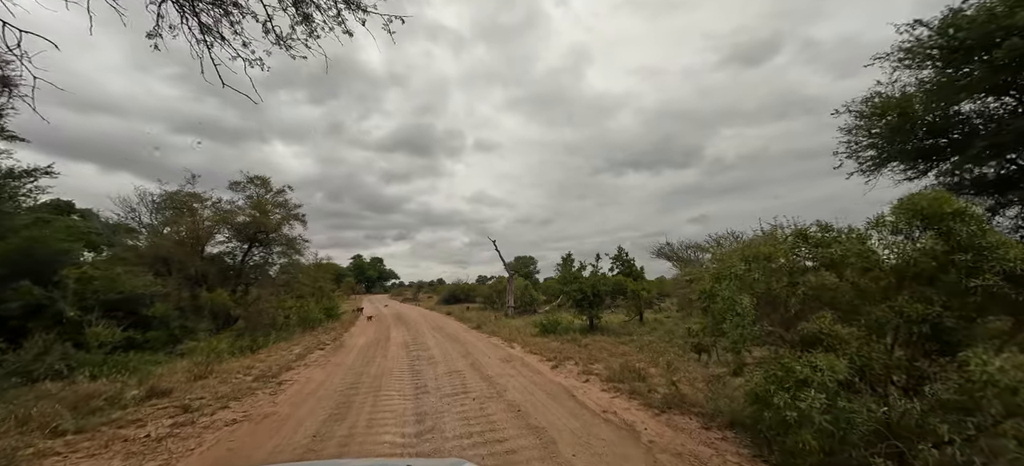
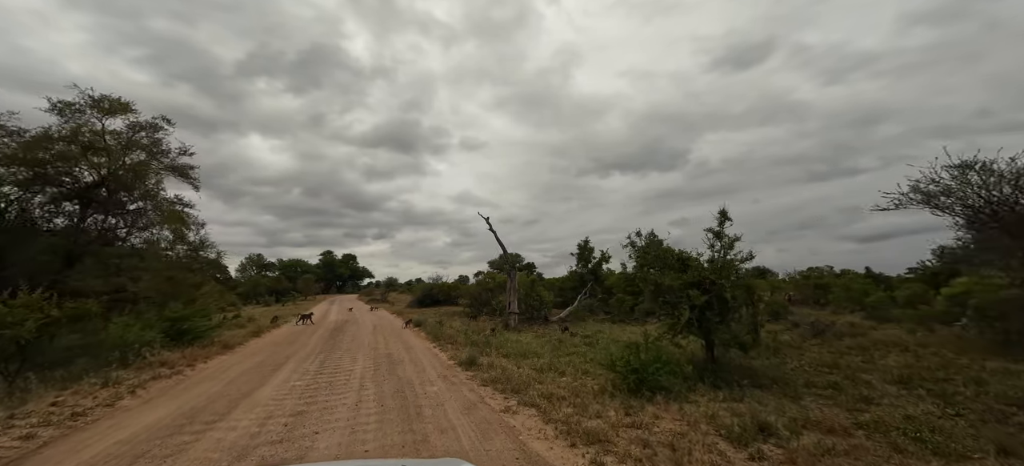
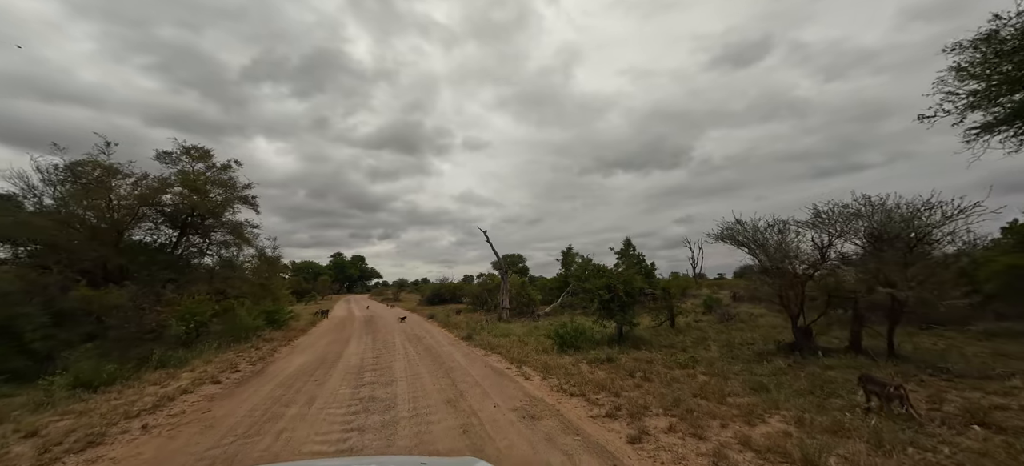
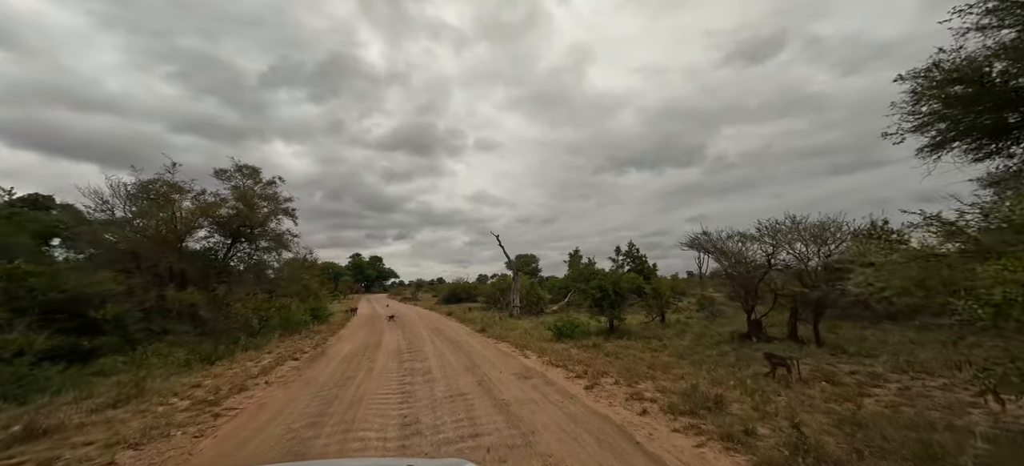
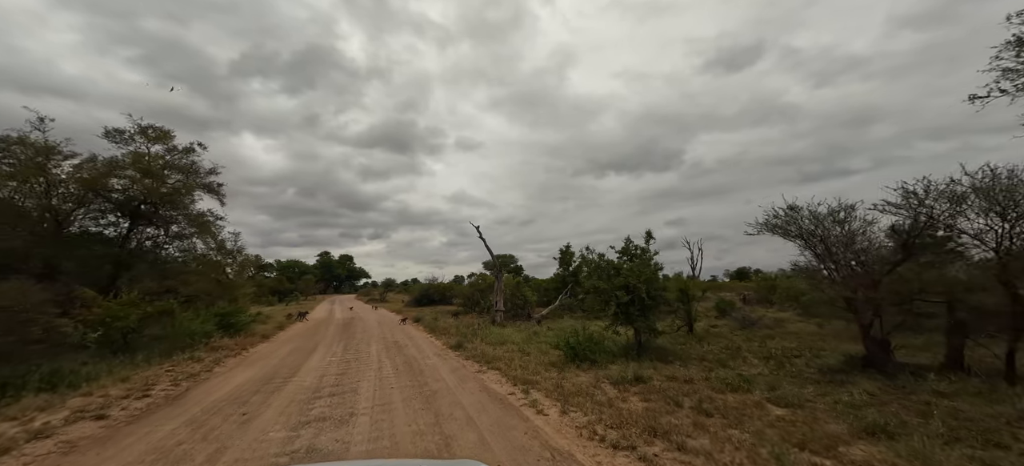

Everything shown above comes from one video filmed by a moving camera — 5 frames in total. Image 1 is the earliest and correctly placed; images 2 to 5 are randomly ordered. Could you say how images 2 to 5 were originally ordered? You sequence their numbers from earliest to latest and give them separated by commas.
4, 3, 5, 2
